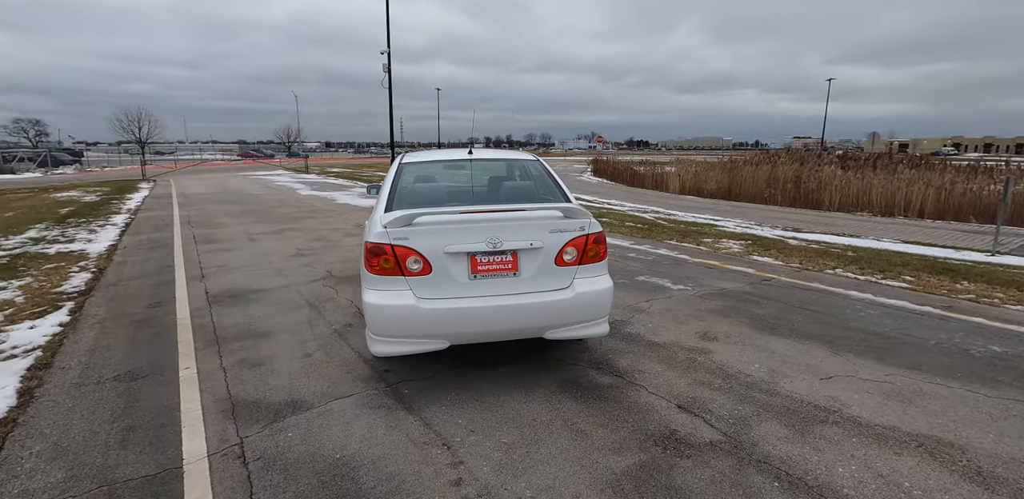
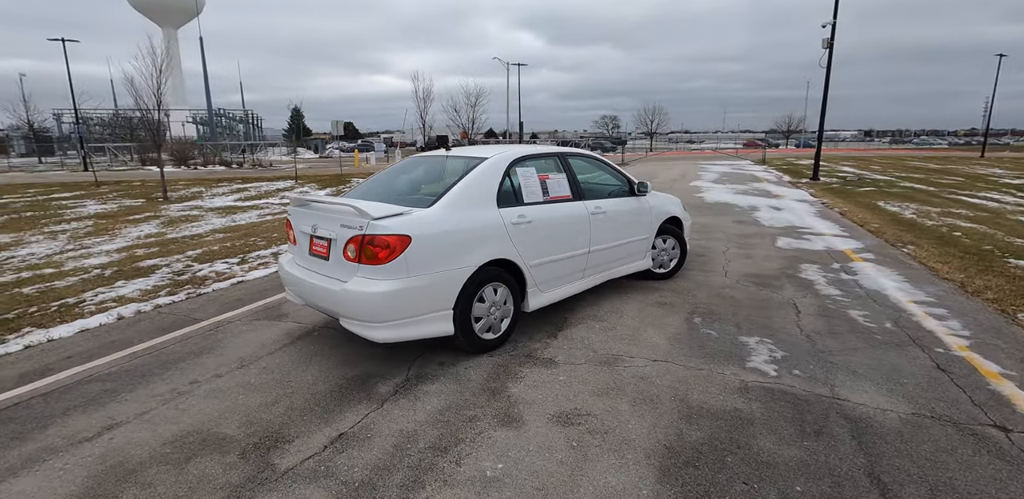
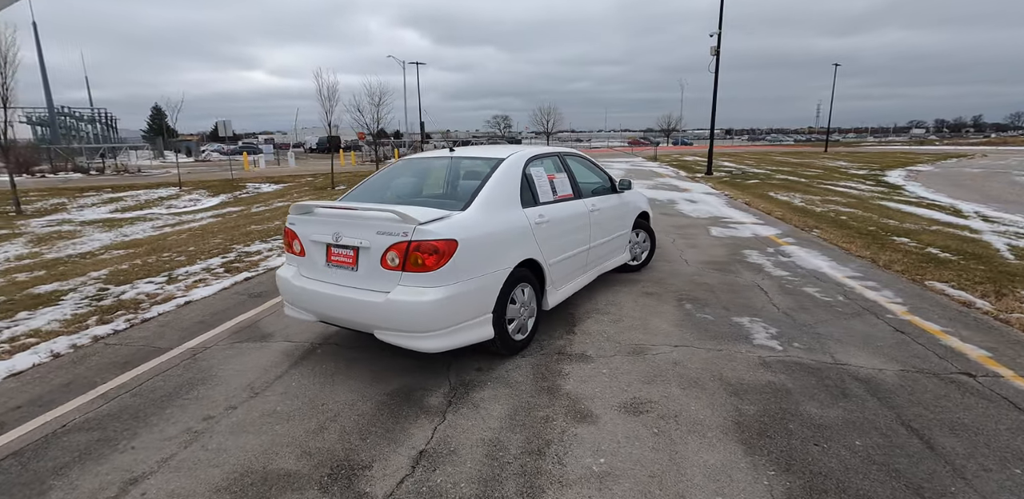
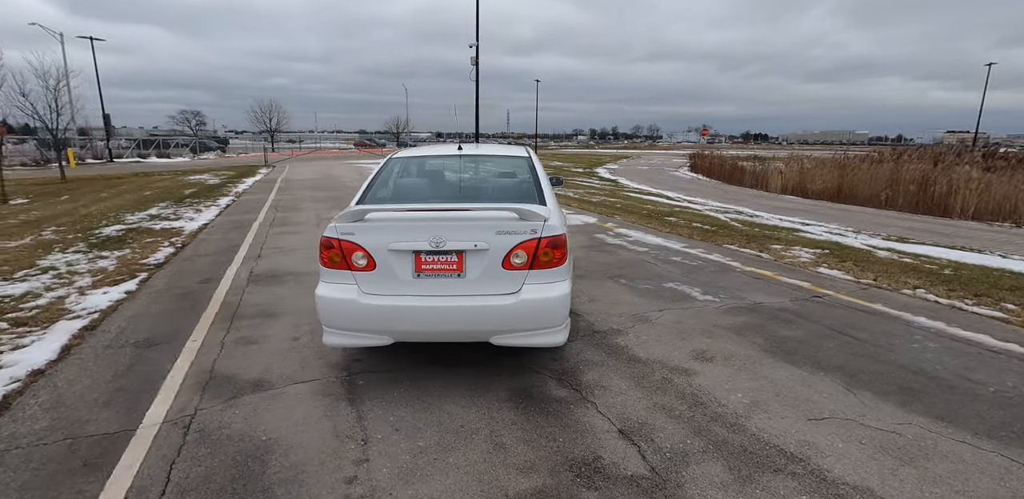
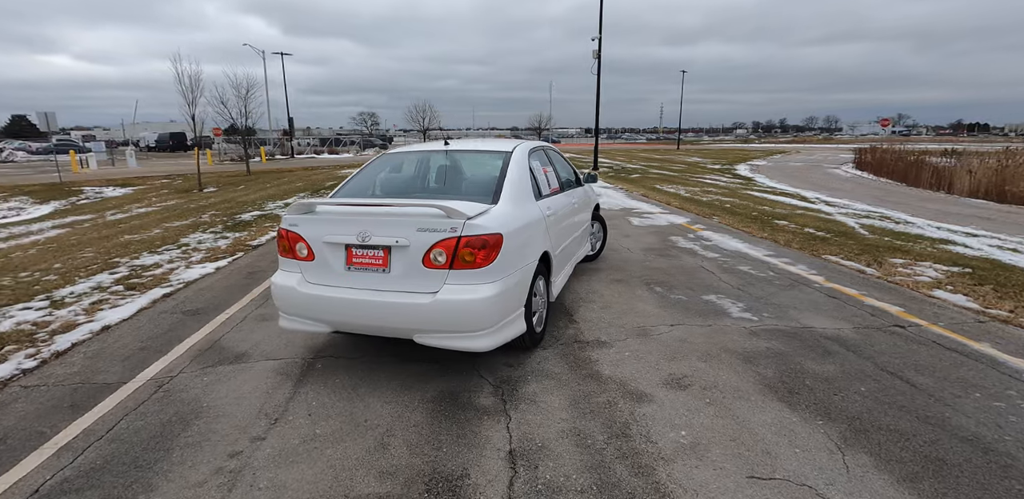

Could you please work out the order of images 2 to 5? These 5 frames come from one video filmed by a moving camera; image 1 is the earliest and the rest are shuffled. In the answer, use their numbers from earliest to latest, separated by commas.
4, 5, 3, 2
